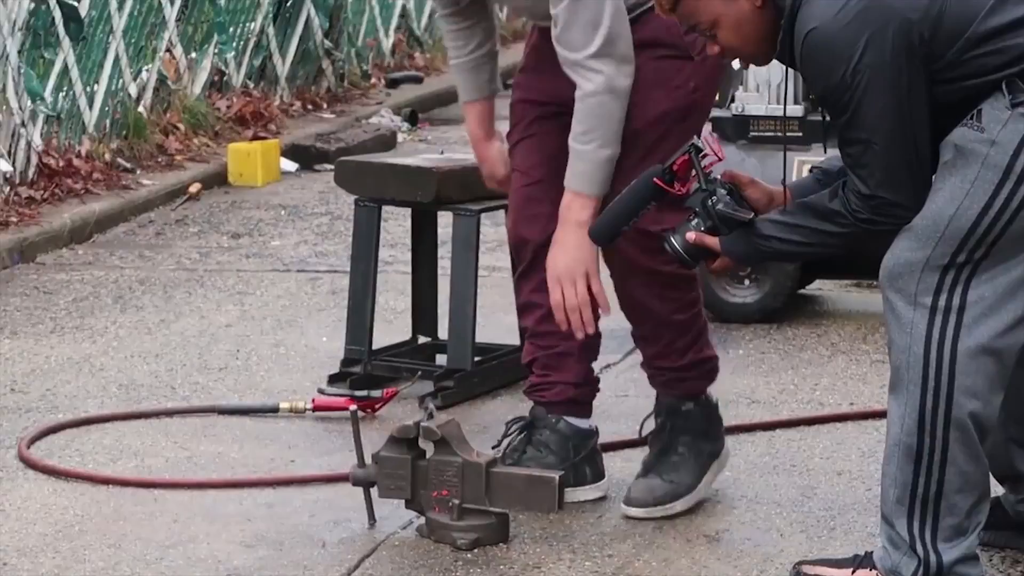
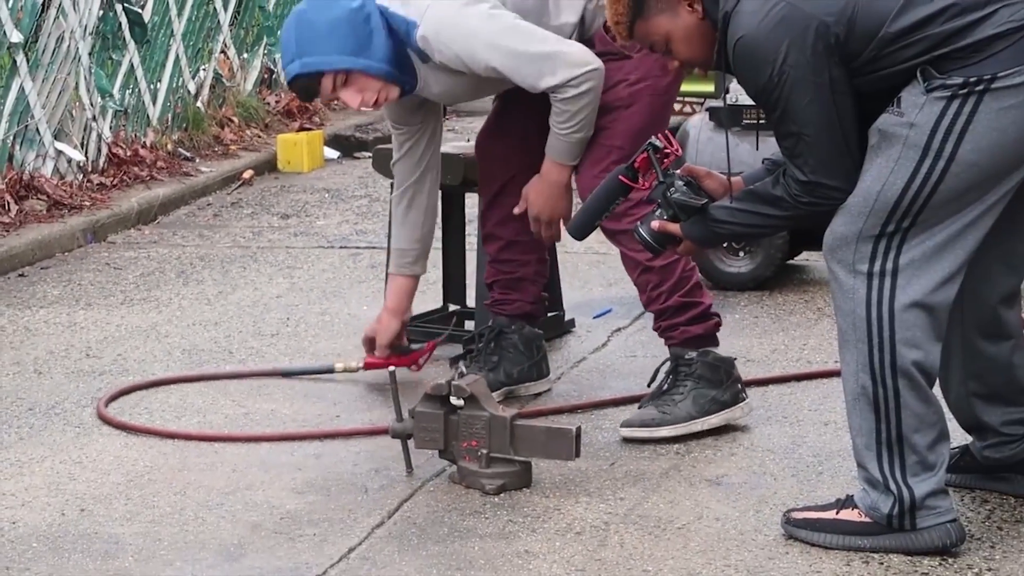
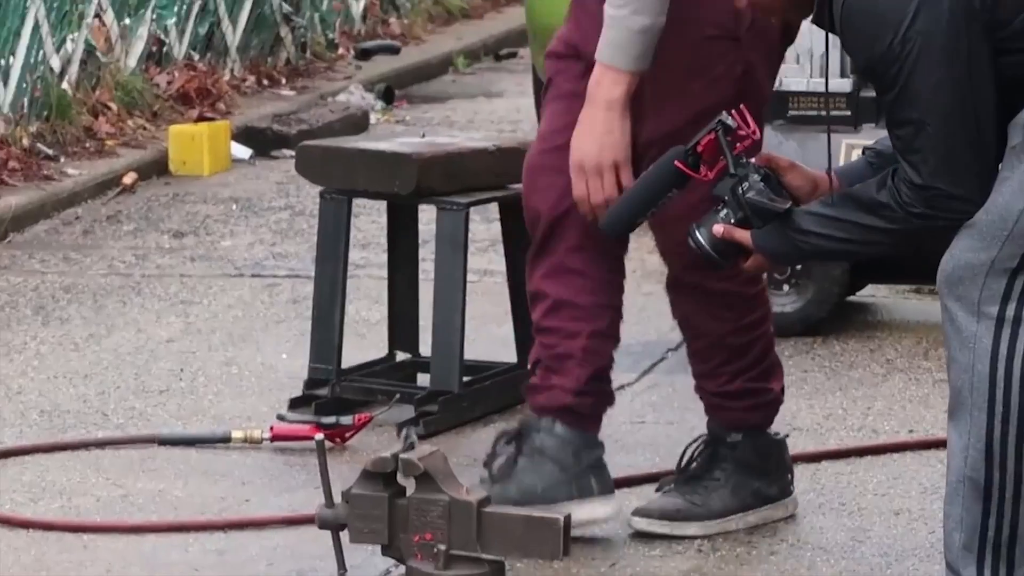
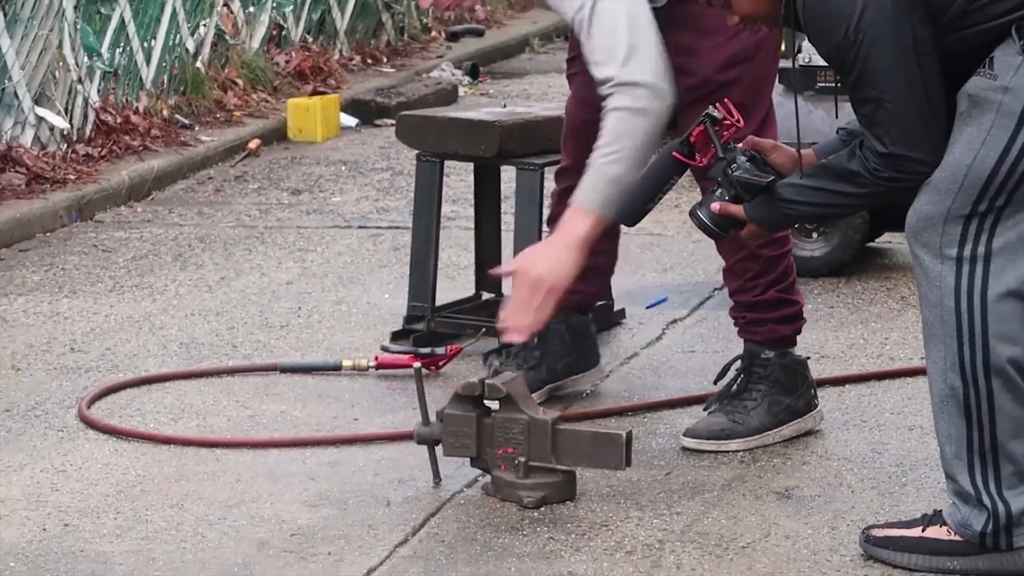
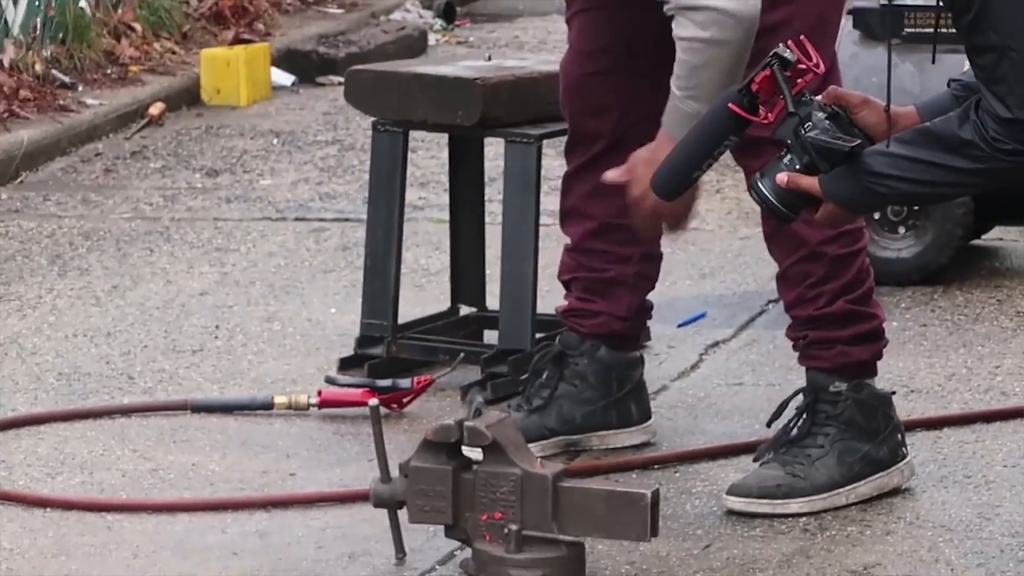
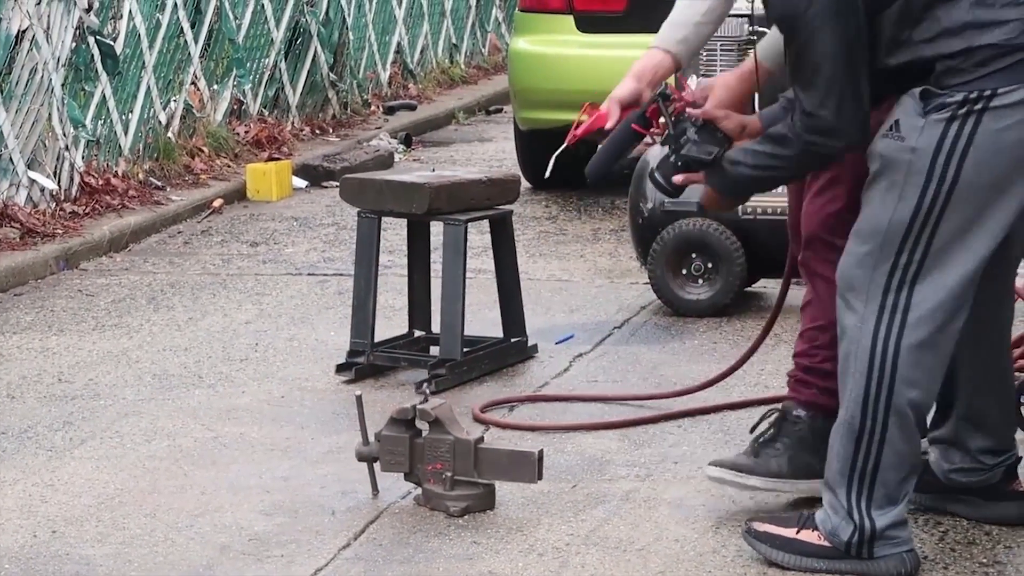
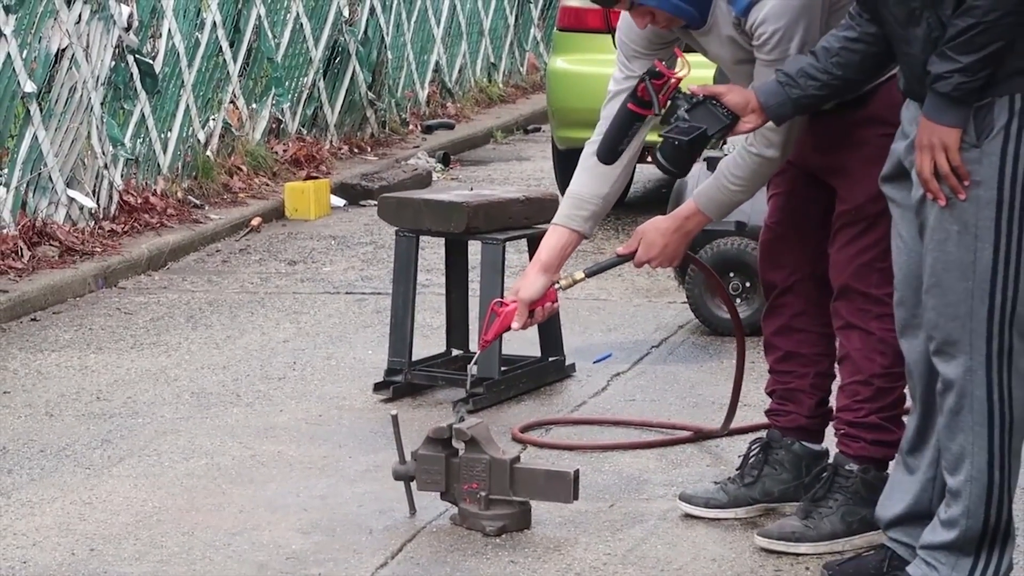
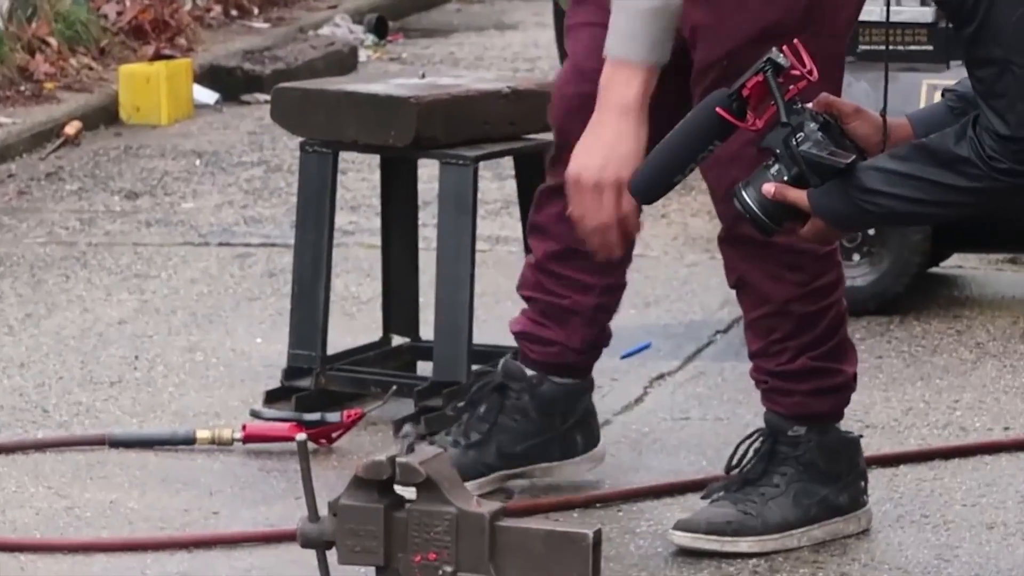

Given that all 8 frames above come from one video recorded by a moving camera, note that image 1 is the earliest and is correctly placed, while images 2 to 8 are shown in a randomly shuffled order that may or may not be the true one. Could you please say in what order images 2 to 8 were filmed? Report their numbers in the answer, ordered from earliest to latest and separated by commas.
3, 8, 5, 4, 2, 6, 7
